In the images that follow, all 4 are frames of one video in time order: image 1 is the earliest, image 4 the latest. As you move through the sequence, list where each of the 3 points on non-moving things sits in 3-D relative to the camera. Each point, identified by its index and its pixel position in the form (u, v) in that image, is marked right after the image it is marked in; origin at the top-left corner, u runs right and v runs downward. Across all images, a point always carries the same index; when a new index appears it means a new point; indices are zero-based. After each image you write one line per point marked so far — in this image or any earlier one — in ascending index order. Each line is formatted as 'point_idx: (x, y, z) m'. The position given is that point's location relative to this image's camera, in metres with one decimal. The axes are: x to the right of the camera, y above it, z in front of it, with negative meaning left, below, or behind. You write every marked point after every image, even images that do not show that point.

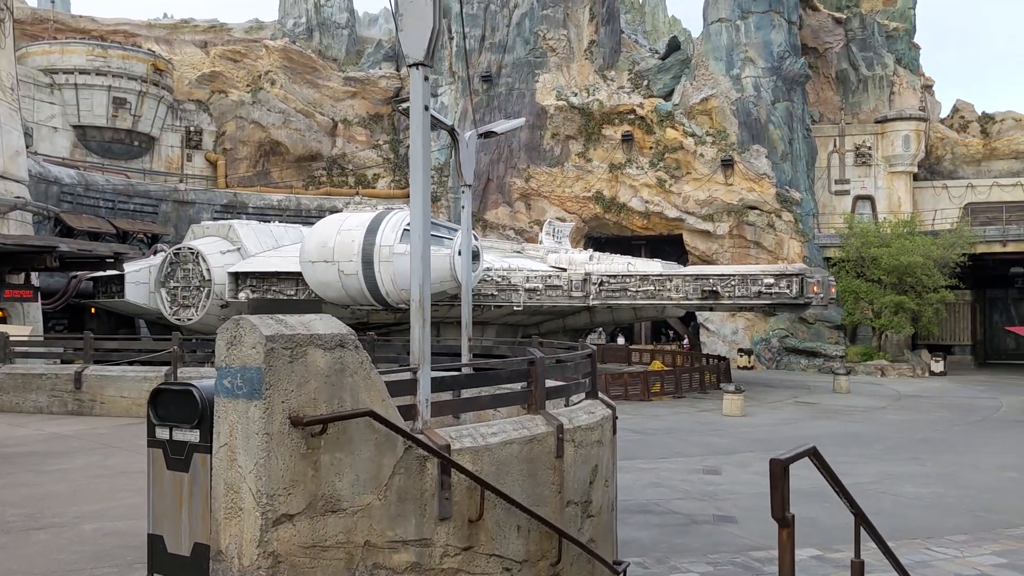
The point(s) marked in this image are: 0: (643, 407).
0: (+3.1, -2.8, +18.2) m
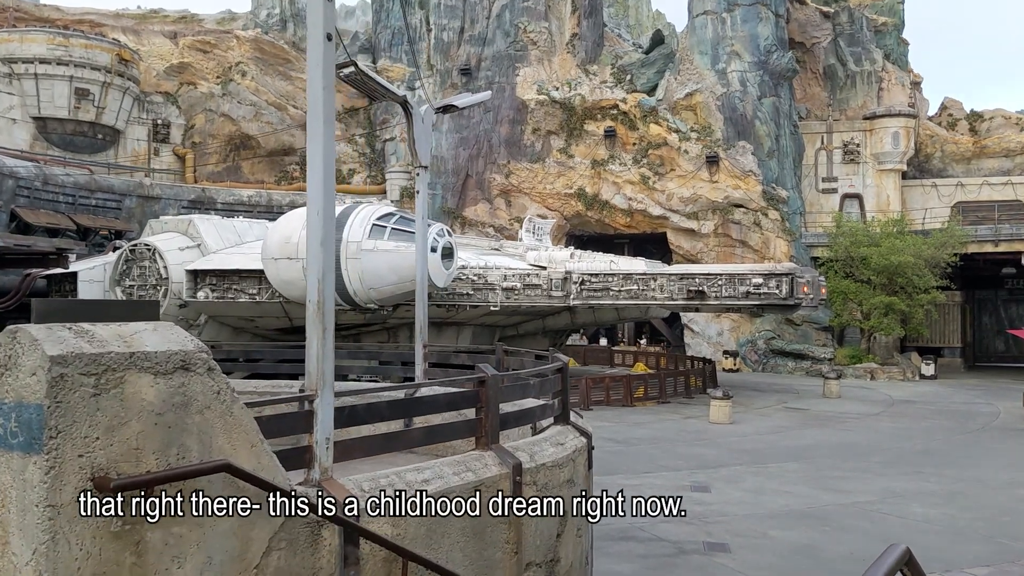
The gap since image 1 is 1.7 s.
0: (+2.5, -2.8, +17.1) m
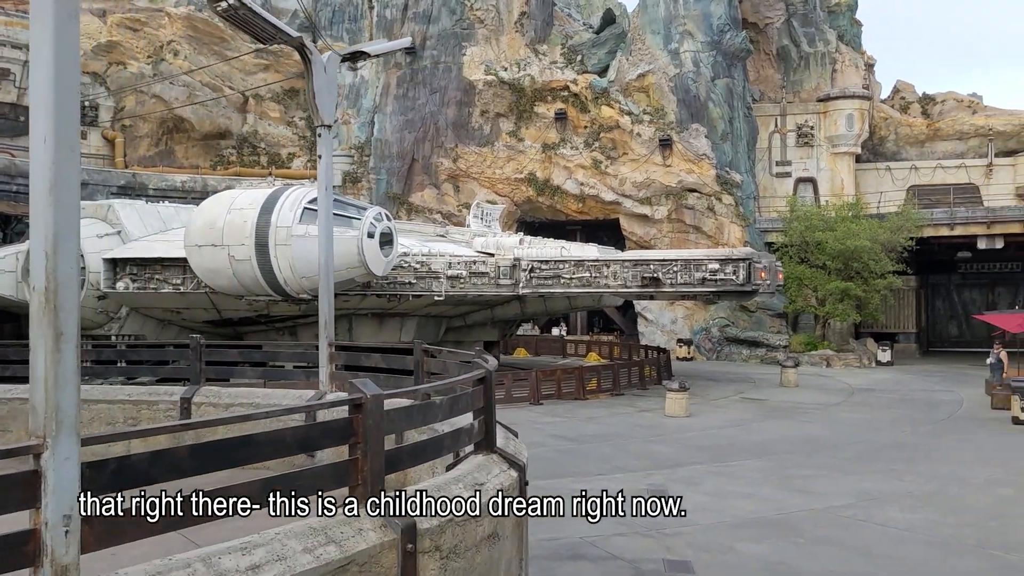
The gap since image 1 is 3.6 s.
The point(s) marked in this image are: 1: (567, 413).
0: (+1.3, -2.5, +16.0) m
1: (+1.1, -2.5, +15.6) m
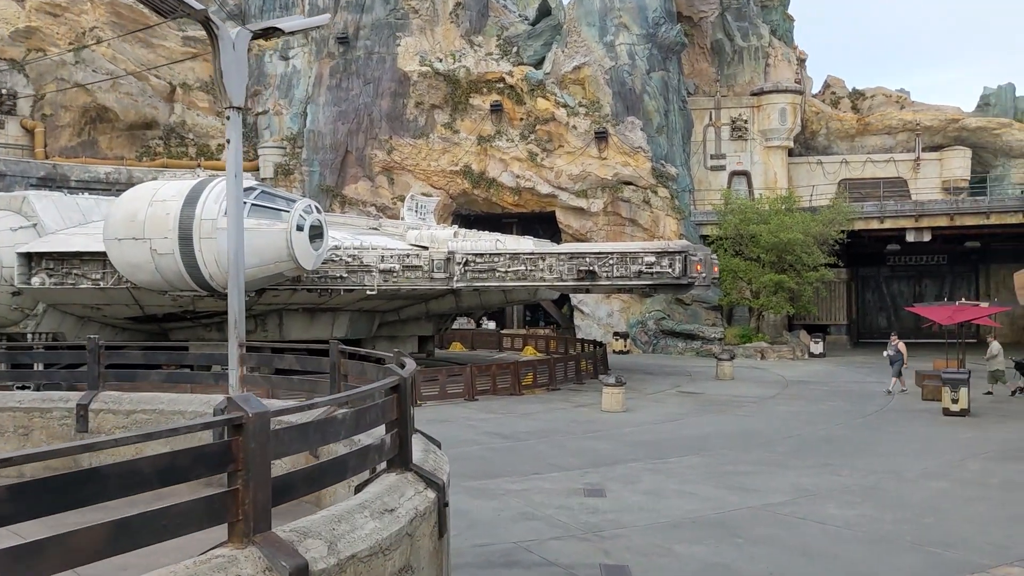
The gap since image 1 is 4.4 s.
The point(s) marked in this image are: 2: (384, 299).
0: (0.0, -2.4, +15.7) m
1: (-0.2, -2.4, +15.3) m
2: (-3.3, -0.3, +19.5) m
